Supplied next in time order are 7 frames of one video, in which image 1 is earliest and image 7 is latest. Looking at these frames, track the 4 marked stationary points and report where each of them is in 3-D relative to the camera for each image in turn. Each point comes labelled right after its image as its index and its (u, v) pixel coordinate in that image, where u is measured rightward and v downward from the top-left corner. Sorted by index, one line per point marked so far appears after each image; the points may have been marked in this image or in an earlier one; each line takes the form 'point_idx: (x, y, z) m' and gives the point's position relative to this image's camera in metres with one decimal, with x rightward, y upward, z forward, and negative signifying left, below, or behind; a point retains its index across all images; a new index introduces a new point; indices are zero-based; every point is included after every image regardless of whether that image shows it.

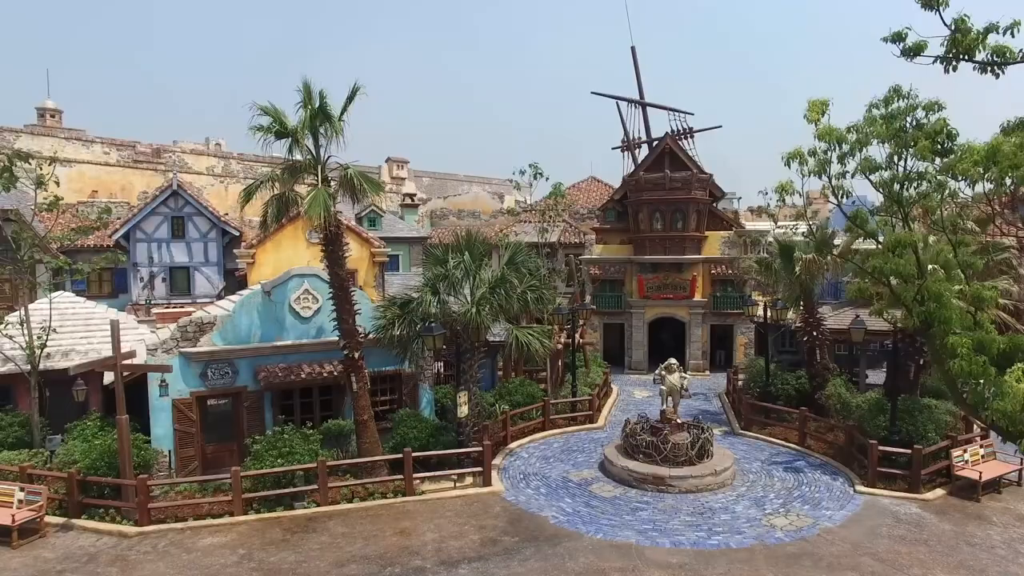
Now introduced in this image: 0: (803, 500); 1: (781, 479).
0: (+5.3, -3.9, +13.1) m
1: (+5.4, -3.9, +14.3) m
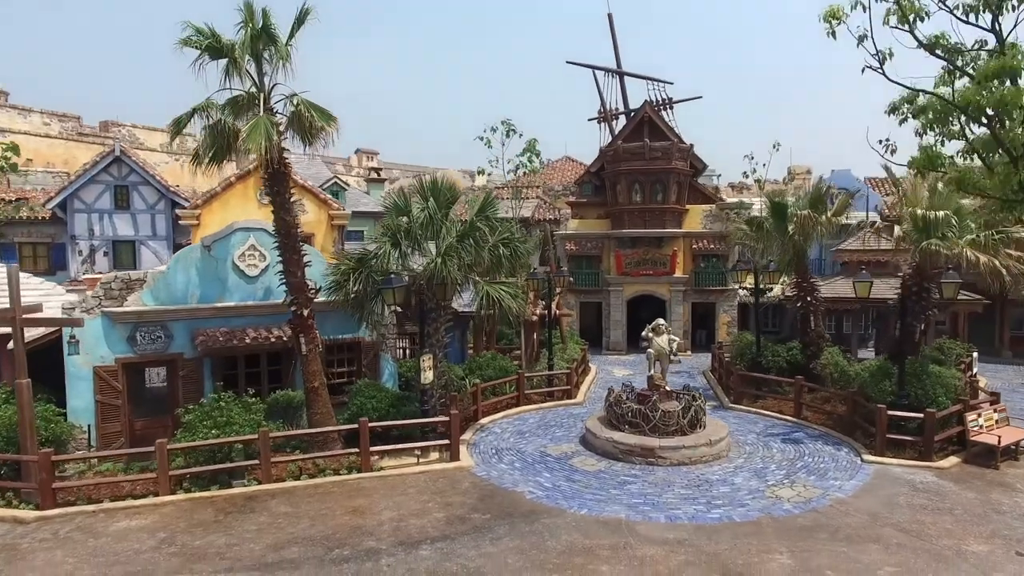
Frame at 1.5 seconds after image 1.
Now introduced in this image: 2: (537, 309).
0: (+4.8, -3.0, +11.8) m
1: (+4.9, -3.0, +13.0) m
2: (+0.7, -0.6, +19.5) m
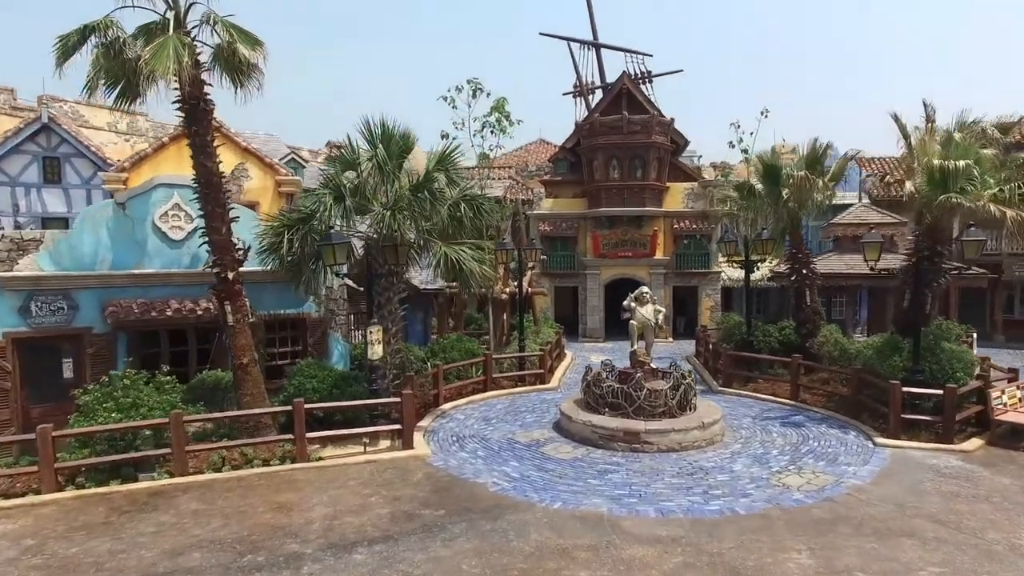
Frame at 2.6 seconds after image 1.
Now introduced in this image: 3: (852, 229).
0: (+4.3, -2.4, +10.2) m
1: (+4.3, -2.4, +11.4) m
2: (-0.1, 0.0, +17.8) m
3: (+9.1, +1.6, +19.0) m
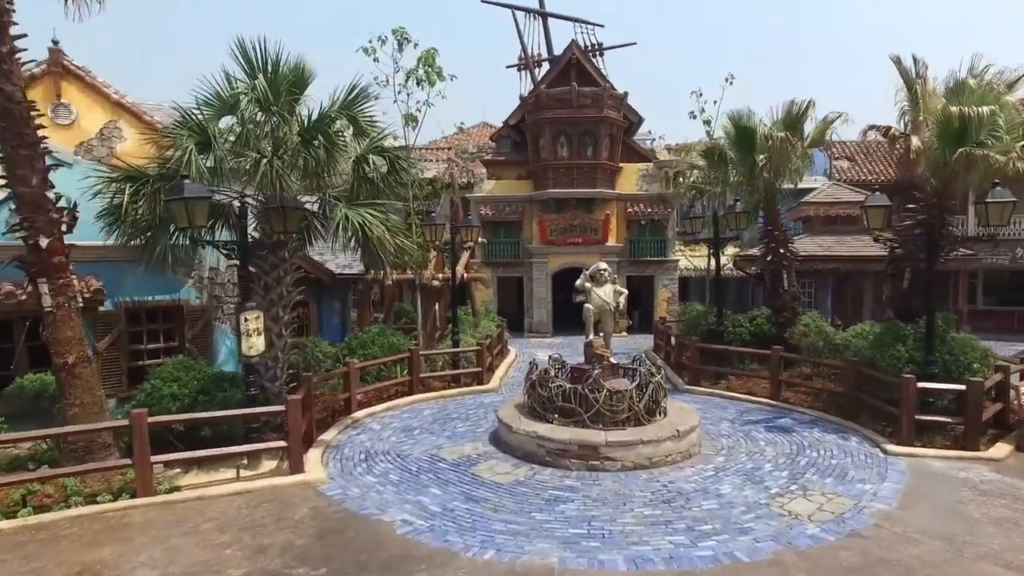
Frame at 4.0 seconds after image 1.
0: (+3.4, -2.1, +8.1) m
1: (+3.4, -2.0, +9.3) m
2: (-1.5, +0.3, +15.3) m
3: (+7.5, +1.9, +17.2) m
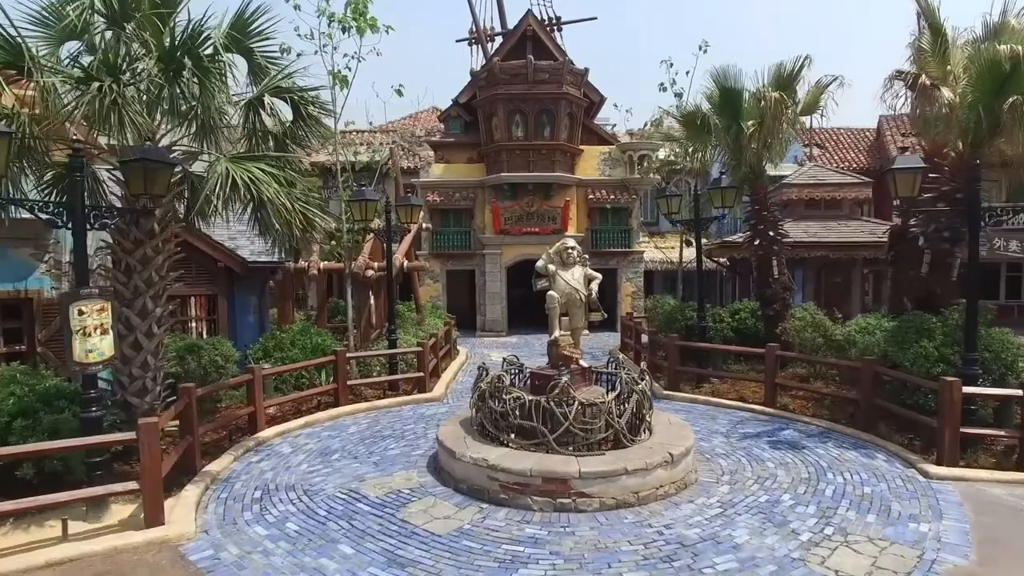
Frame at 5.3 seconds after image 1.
0: (+3.0, -1.9, +6.2) m
1: (+2.8, -1.8, +7.4) m
2: (-2.5, +0.4, +13.1) m
3: (+6.4, +2.1, +15.6) m
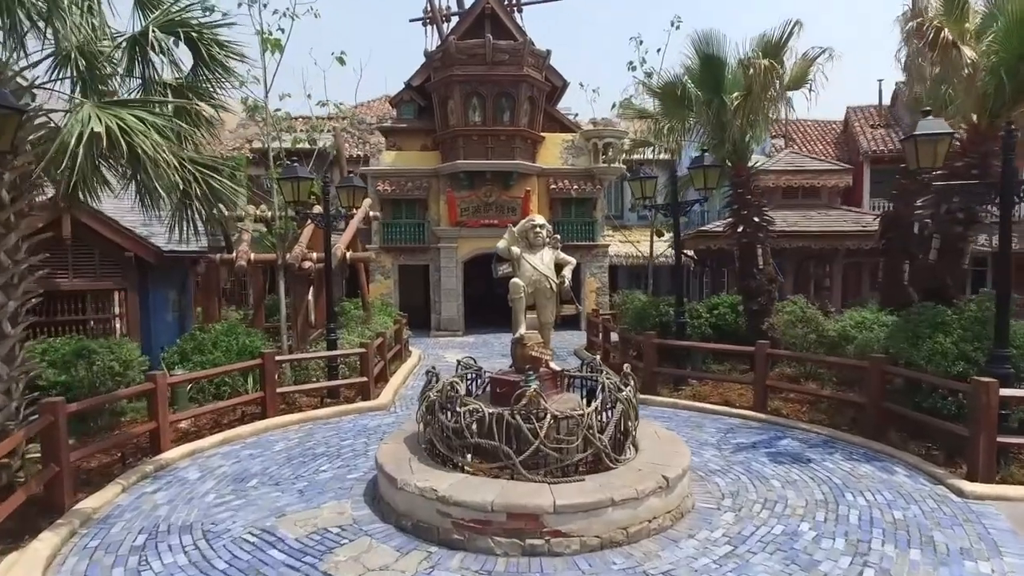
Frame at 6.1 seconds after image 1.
0: (+2.7, -1.8, +5.0) m
1: (+2.4, -1.7, +6.2) m
2: (-3.2, +0.5, +11.6) m
3: (+5.6, +2.2, +14.6) m
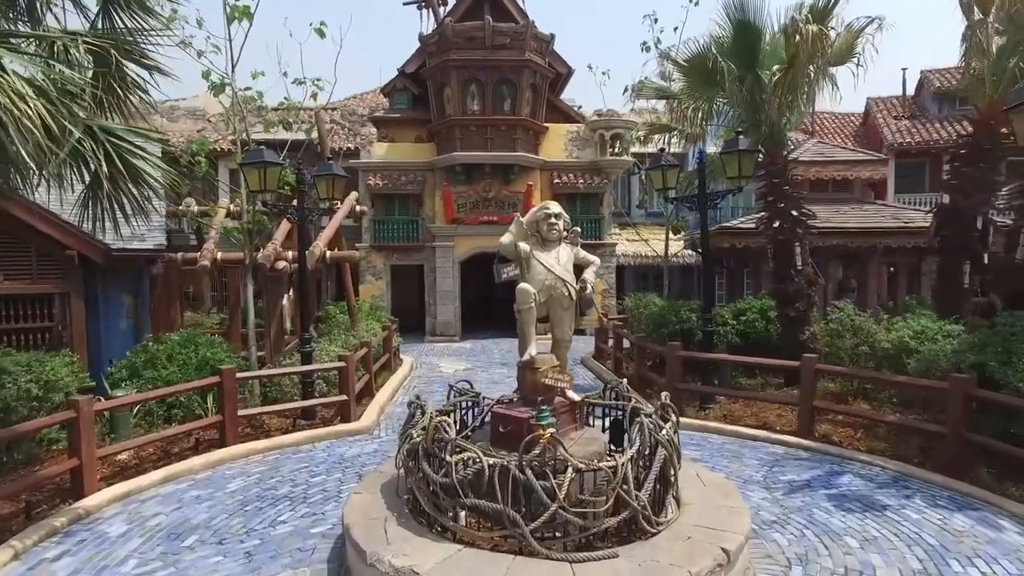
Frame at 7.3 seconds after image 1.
0: (+2.7, -1.8, +3.7) m
1: (+2.5, -1.8, +4.9) m
2: (-3.2, +0.5, +10.2) m
3: (+5.6, +2.2, +13.3) m
